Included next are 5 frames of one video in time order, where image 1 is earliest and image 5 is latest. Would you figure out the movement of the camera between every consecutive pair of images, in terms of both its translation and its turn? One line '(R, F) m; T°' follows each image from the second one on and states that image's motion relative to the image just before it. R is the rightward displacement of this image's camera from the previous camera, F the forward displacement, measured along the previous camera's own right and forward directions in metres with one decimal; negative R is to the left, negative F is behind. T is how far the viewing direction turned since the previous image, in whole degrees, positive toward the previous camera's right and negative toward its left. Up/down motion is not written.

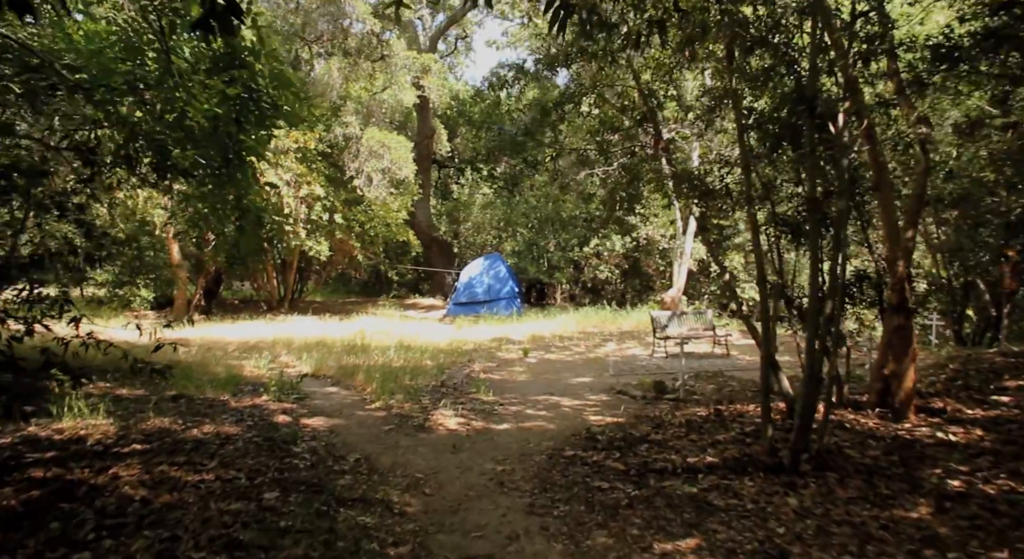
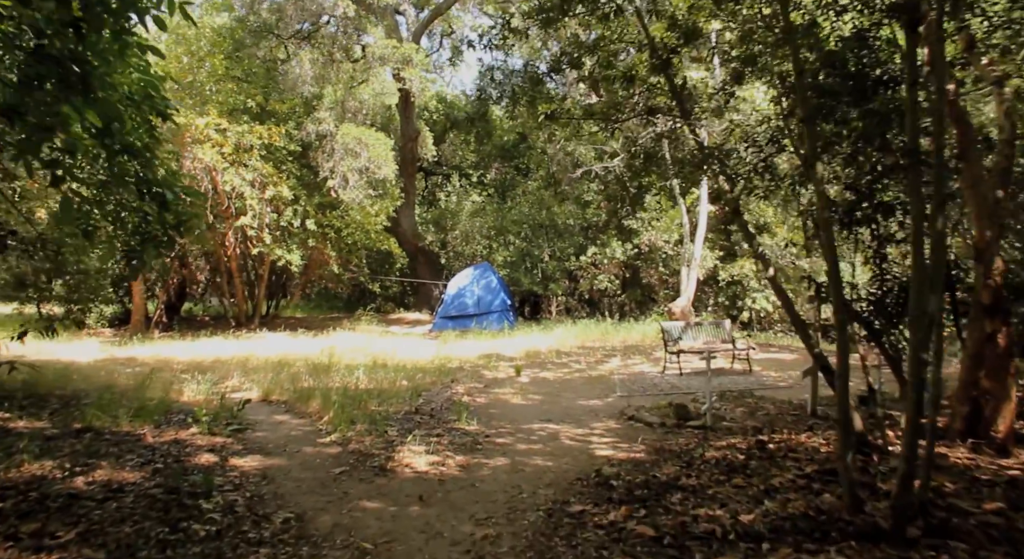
(+0.1, +1.5) m; 0°
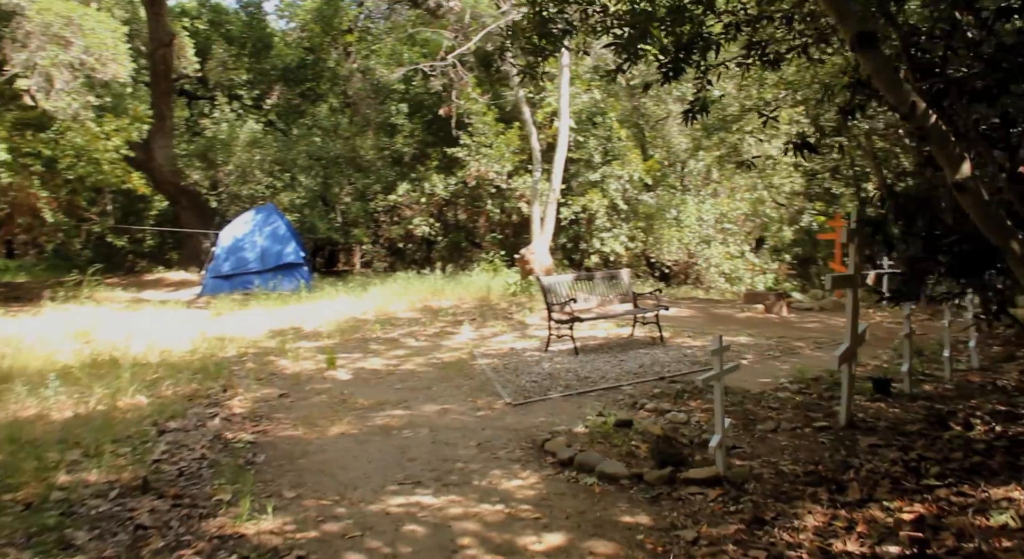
(-0.2, +3.5) m; +16°
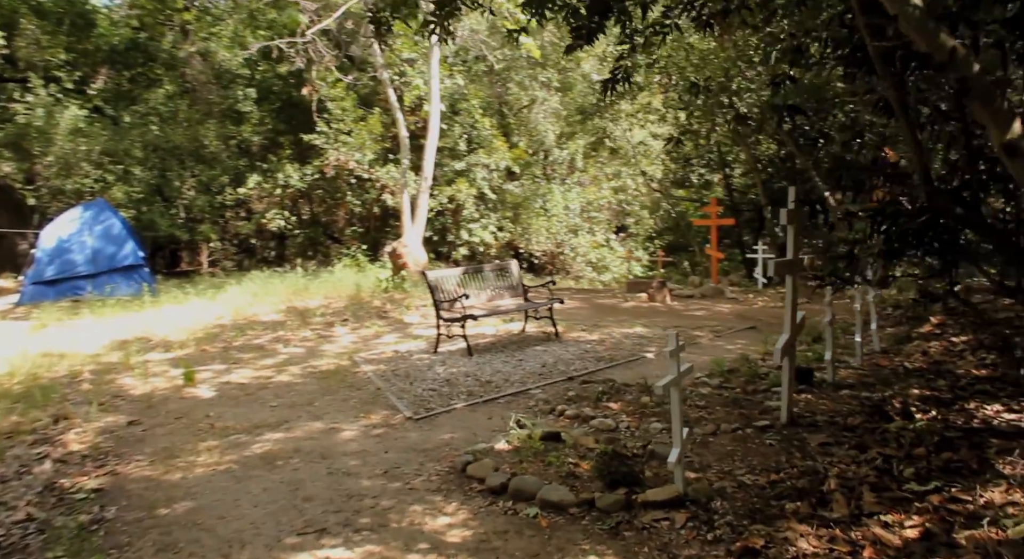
(-0.3, +0.6) m; +11°
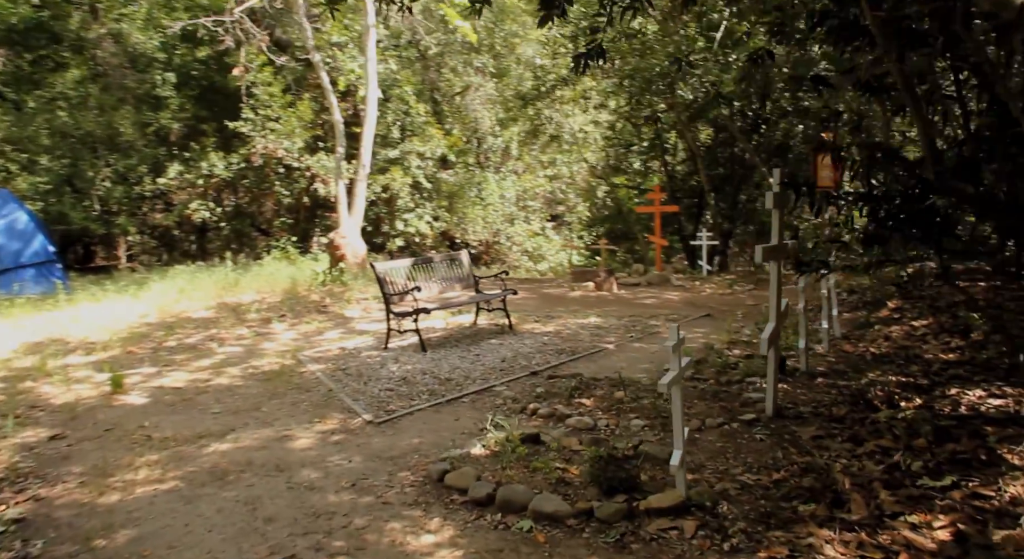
(-0.2, +0.3) m; +5°
